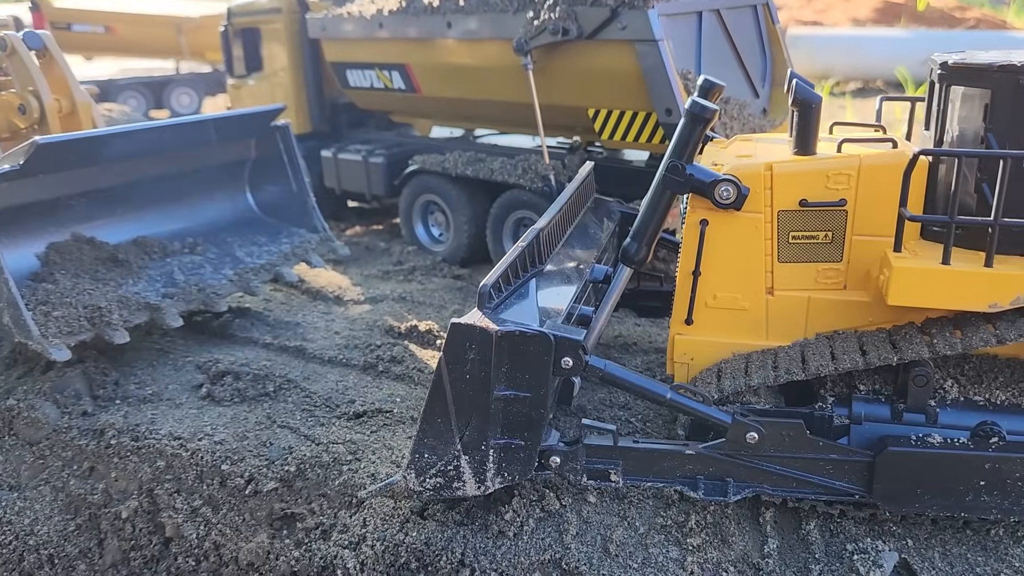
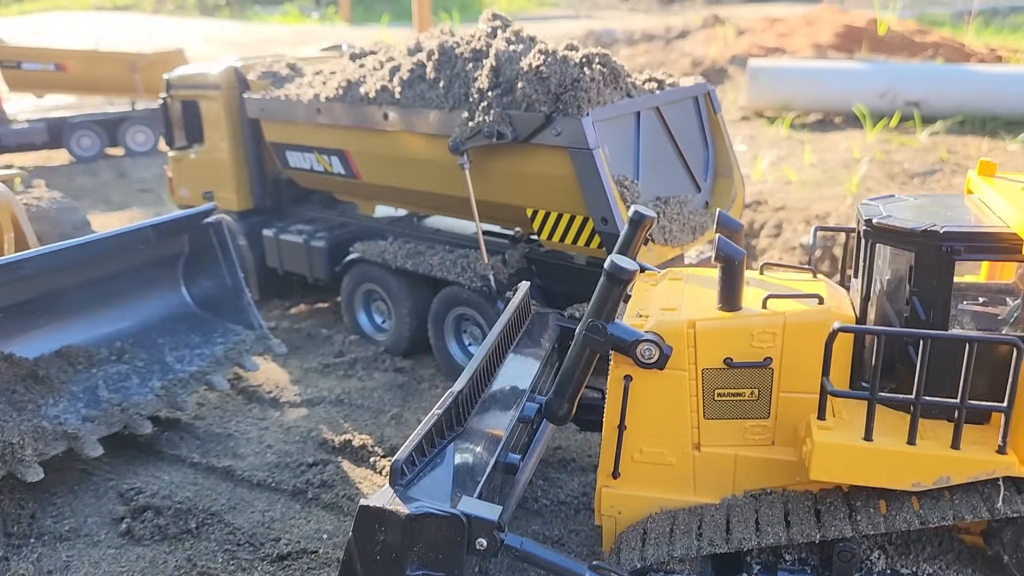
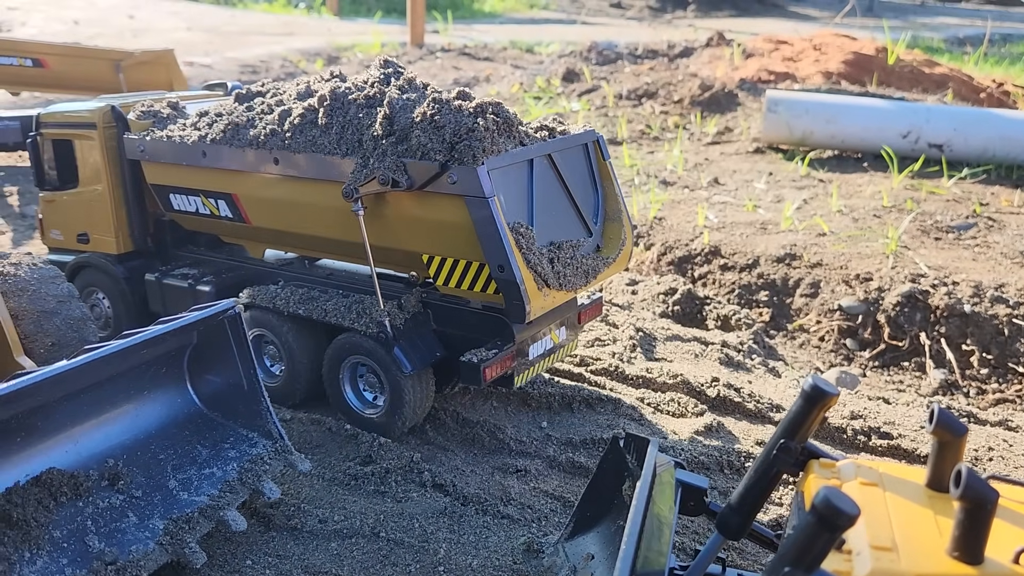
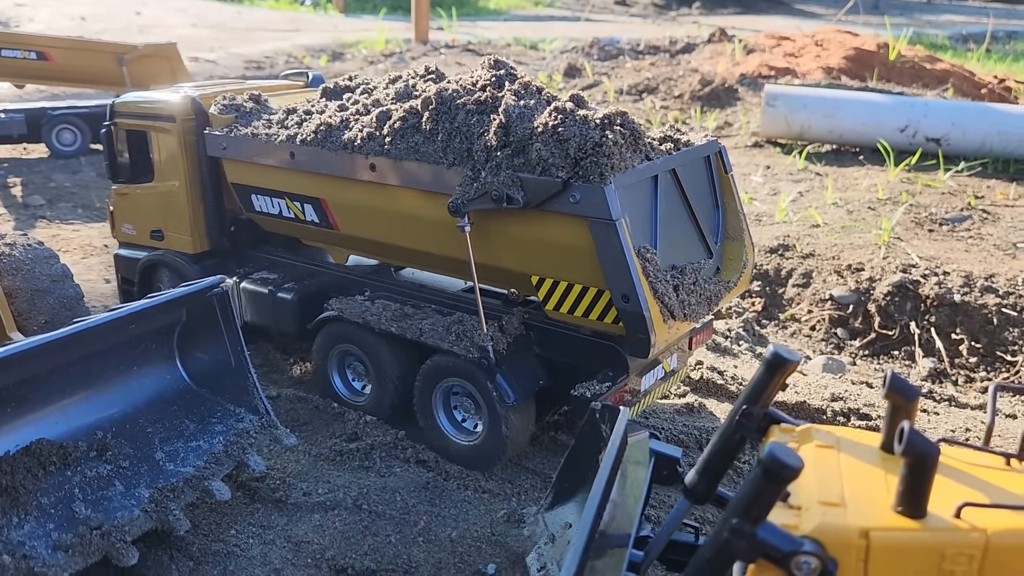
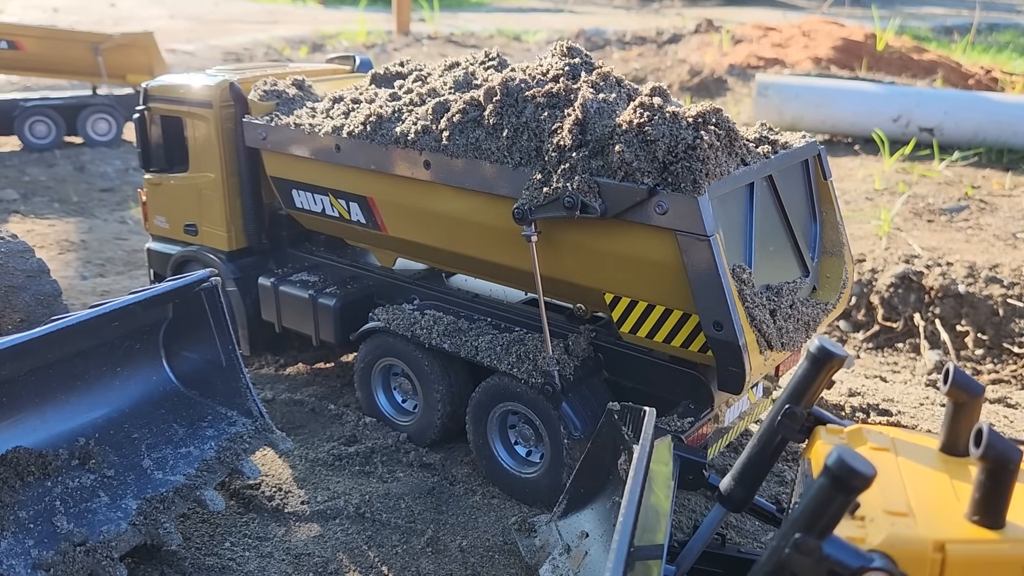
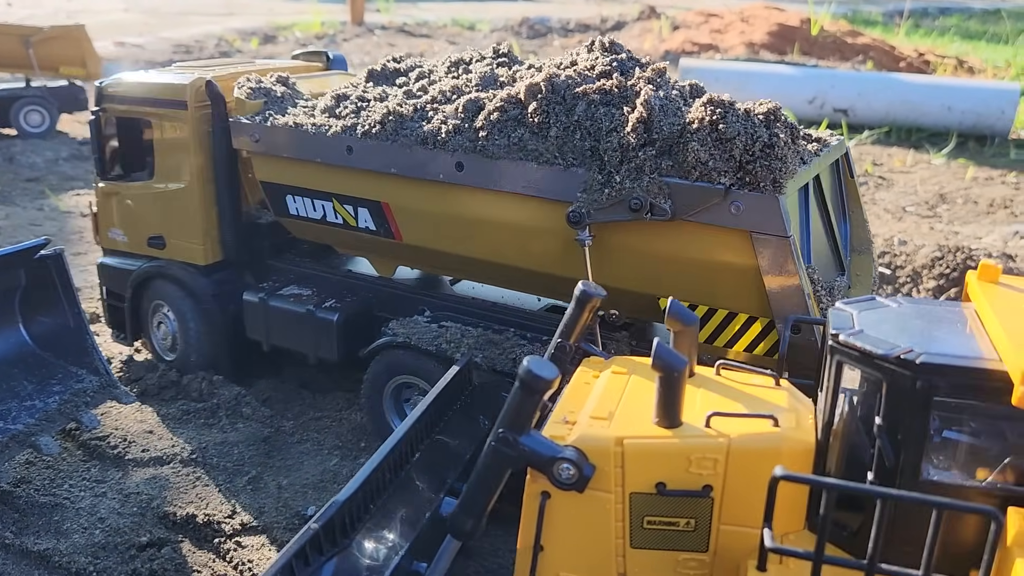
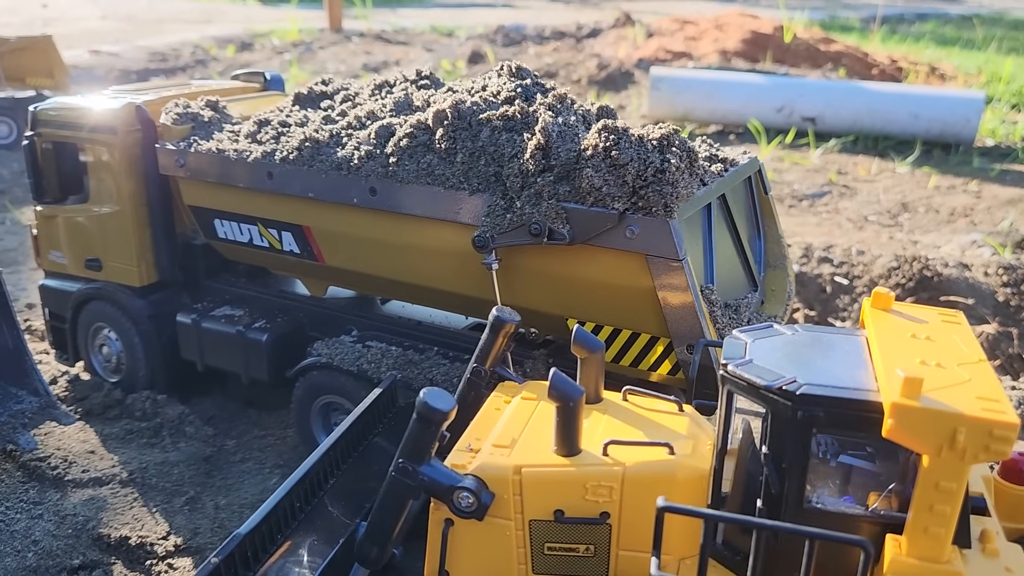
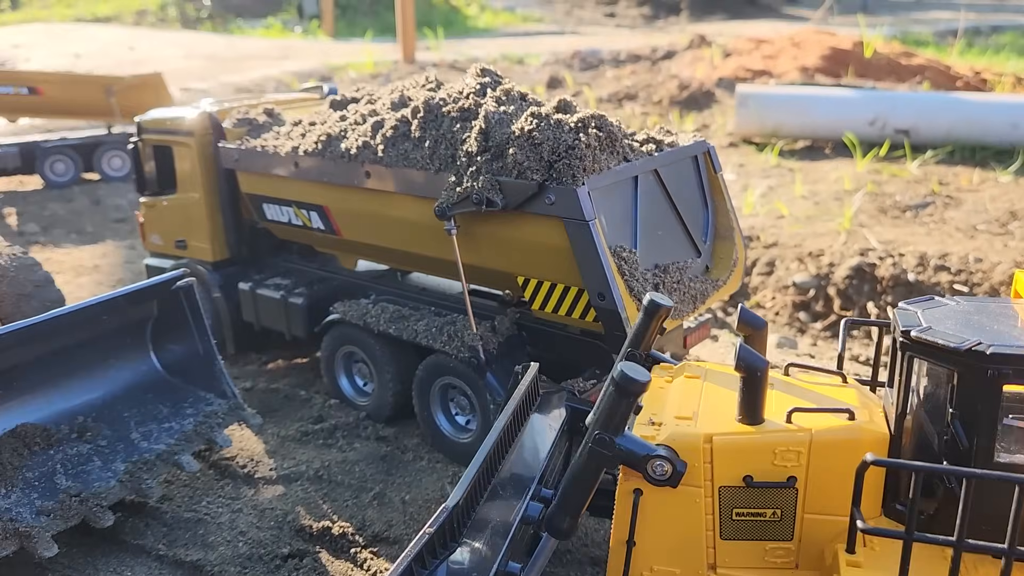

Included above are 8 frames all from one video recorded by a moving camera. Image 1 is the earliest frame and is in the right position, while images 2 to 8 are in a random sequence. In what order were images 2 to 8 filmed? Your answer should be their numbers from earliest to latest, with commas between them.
2, 8, 5, 3, 4, 6, 7
